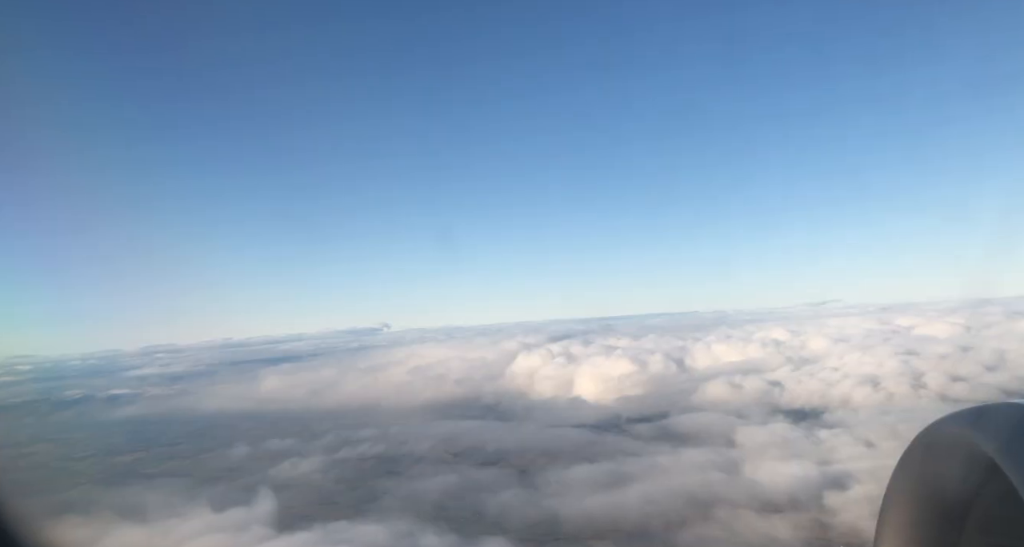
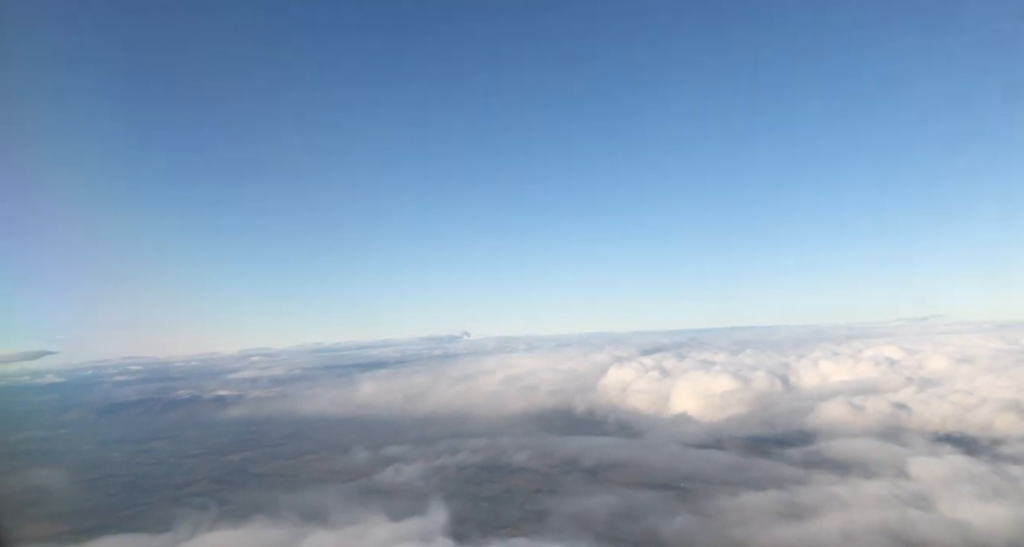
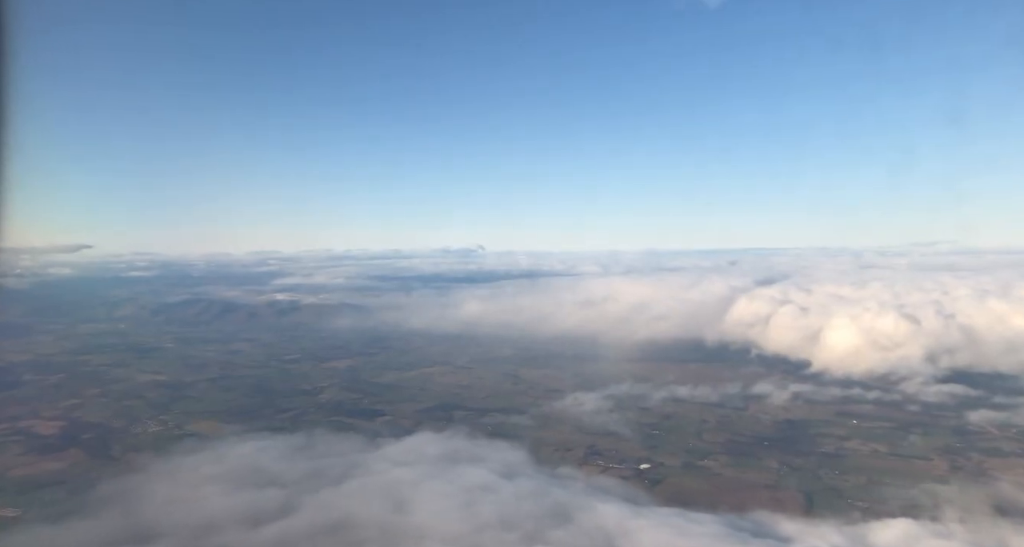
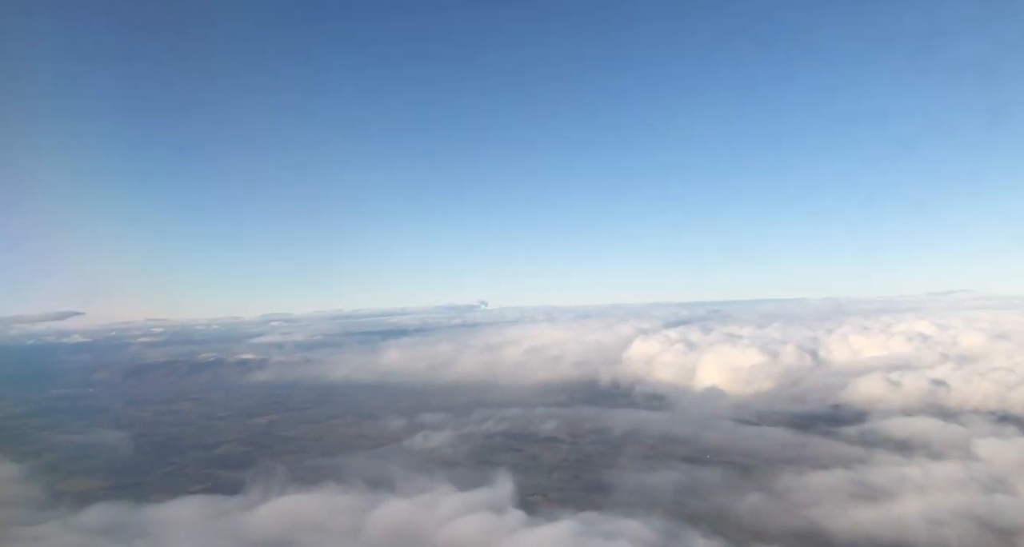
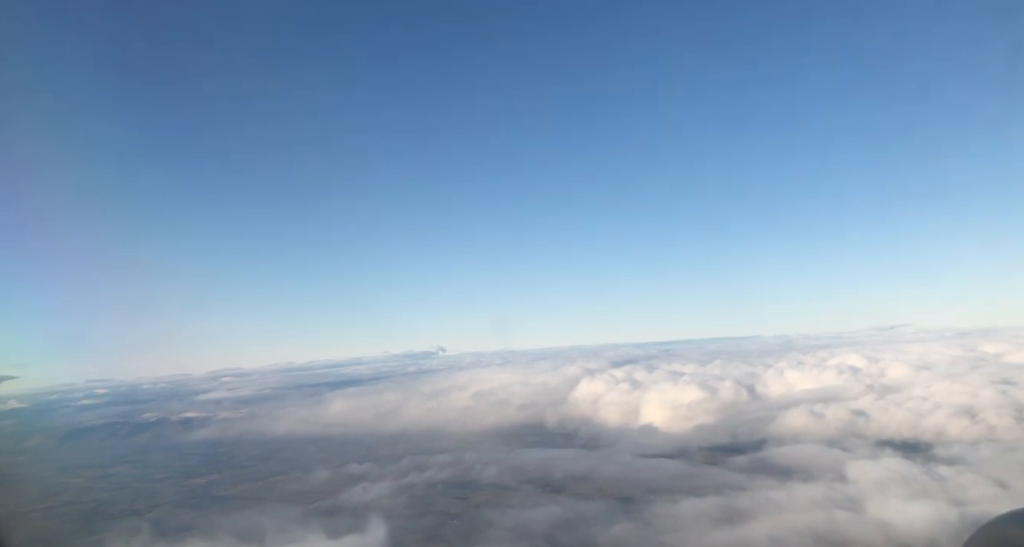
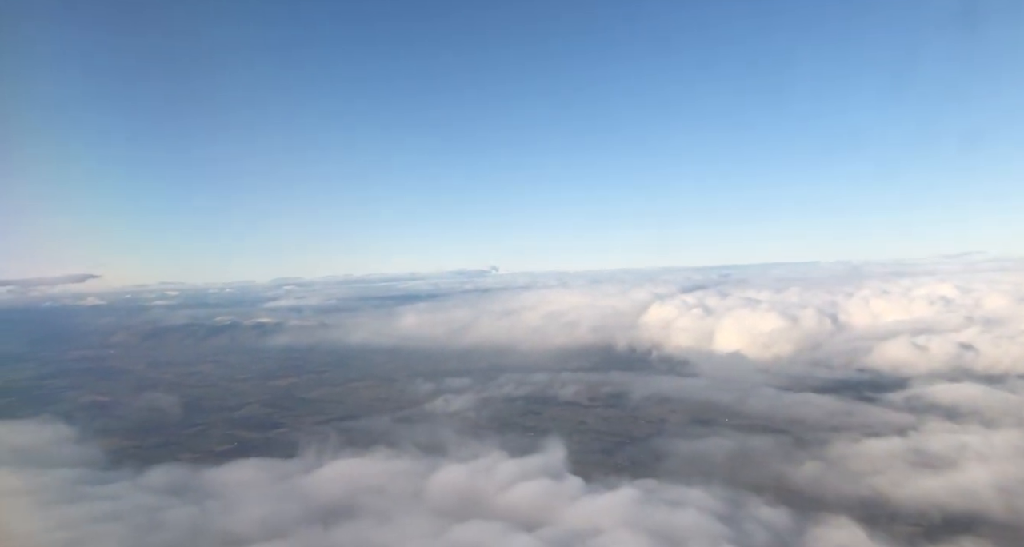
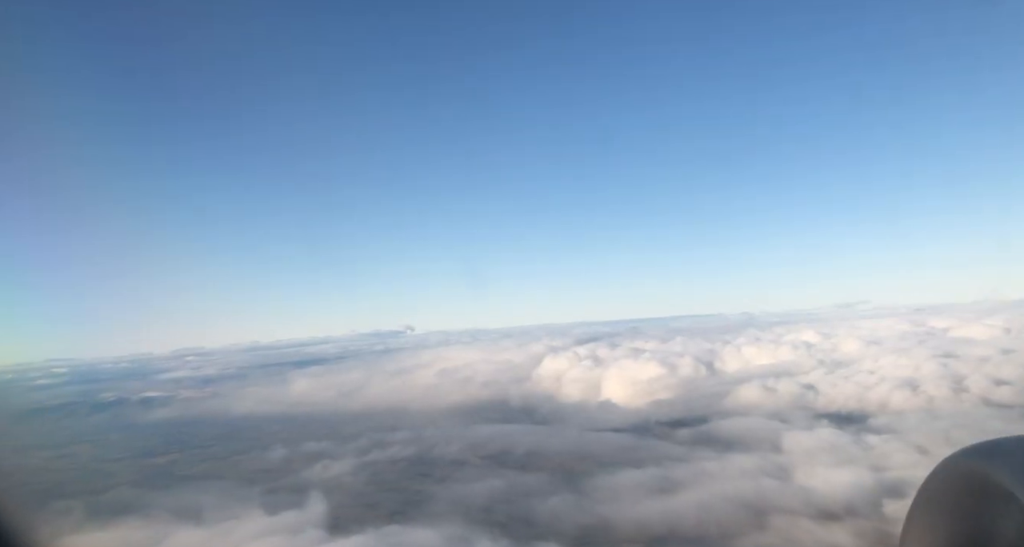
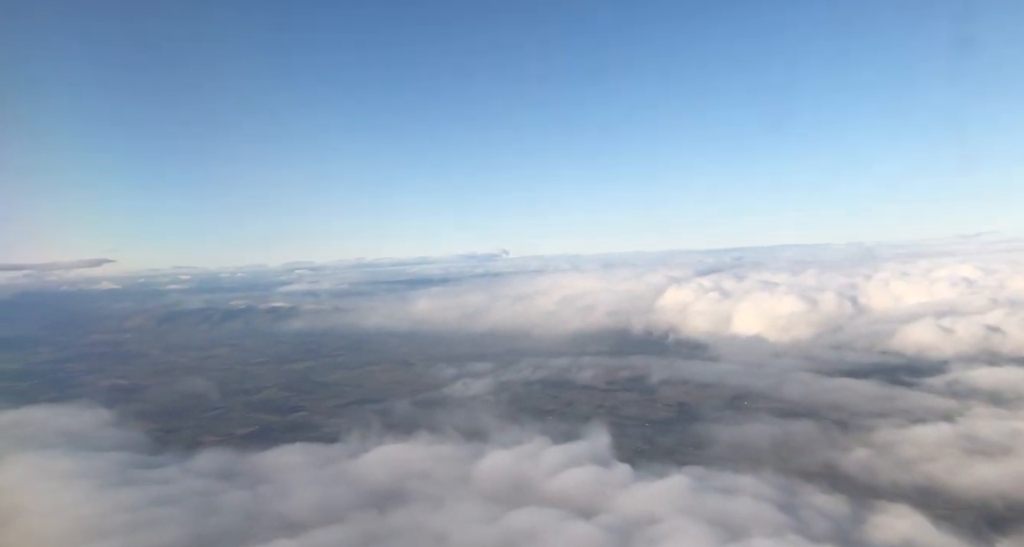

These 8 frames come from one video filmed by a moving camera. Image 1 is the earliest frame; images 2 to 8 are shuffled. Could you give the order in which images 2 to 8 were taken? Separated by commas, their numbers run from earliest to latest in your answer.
7, 5, 2, 4, 6, 8, 3
